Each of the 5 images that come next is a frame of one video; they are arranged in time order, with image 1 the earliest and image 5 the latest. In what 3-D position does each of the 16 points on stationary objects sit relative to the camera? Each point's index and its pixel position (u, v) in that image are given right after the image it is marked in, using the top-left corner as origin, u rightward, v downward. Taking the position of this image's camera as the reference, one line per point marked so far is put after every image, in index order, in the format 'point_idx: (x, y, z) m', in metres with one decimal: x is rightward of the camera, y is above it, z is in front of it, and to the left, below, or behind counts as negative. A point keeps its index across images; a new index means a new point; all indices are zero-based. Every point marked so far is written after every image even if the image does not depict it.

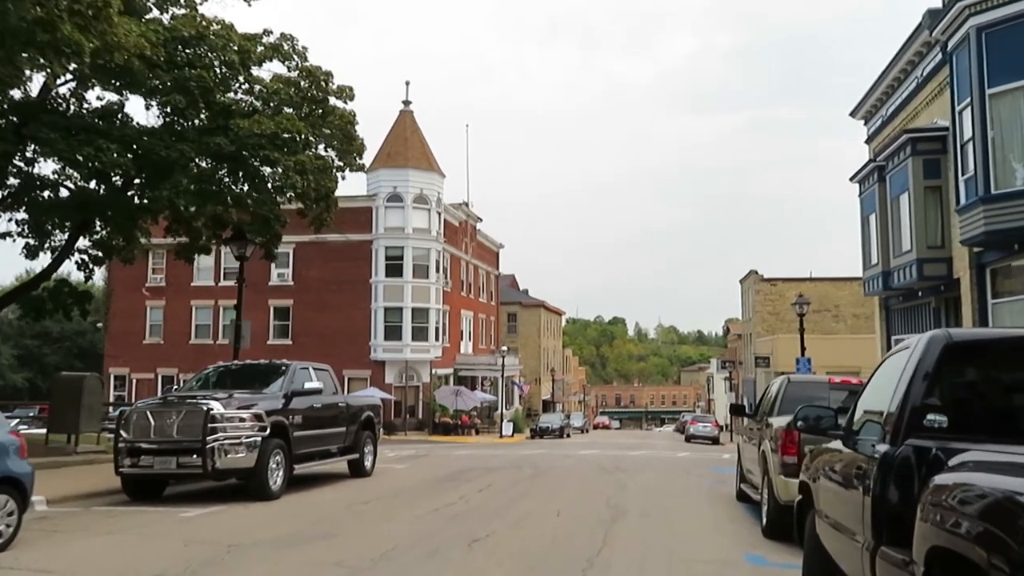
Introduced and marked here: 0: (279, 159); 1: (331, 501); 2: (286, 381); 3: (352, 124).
0: (-4.7, +2.6, +17.6) m
1: (-2.7, -3.1, +12.9) m
2: (-3.7, -1.5, +14.5) m
3: (-3.6, +3.8, +19.7) m
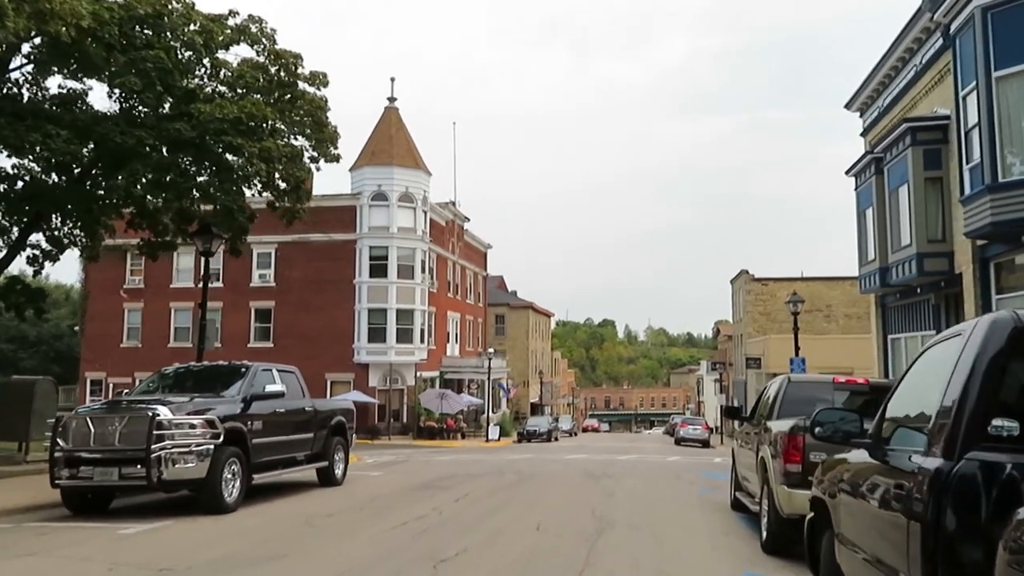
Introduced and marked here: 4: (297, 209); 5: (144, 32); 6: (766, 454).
0: (-5.1, +2.7, +16.5) m
1: (-3.0, -3.0, +11.8) m
2: (-4.1, -1.5, +13.4) m
3: (-4.0, +3.8, +18.7) m
4: (-4.7, +1.7, +19.2) m
5: (-6.8, +4.7, +16.2) m
6: (+3.0, -2.0, +10.3) m
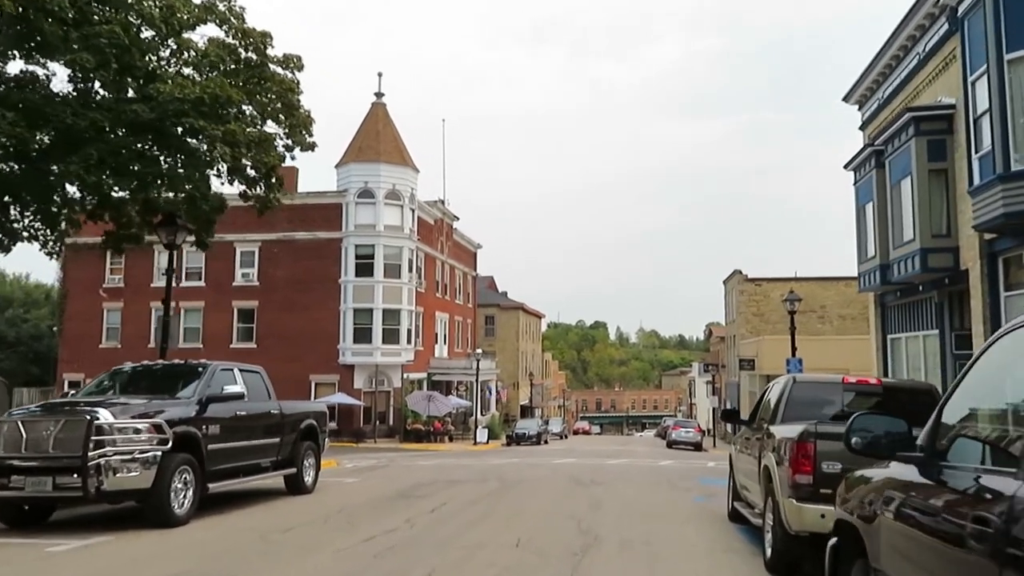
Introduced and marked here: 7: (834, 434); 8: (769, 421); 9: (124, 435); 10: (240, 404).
0: (-5.4, +2.8, +15.4) m
1: (-3.2, -2.9, +10.8) m
2: (-4.4, -1.4, +12.3) m
3: (-4.4, +3.9, +17.6) m
4: (-5.0, +1.8, +18.2) m
5: (-7.1, +4.8, +15.2) m
6: (+2.7, -1.9, +9.3) m
7: (+2.9, -1.3, +7.9) m
8: (+3.2, -1.6, +10.8) m
9: (-4.5, -1.7, +10.3) m
10: (-4.0, -1.7, +13.0) m
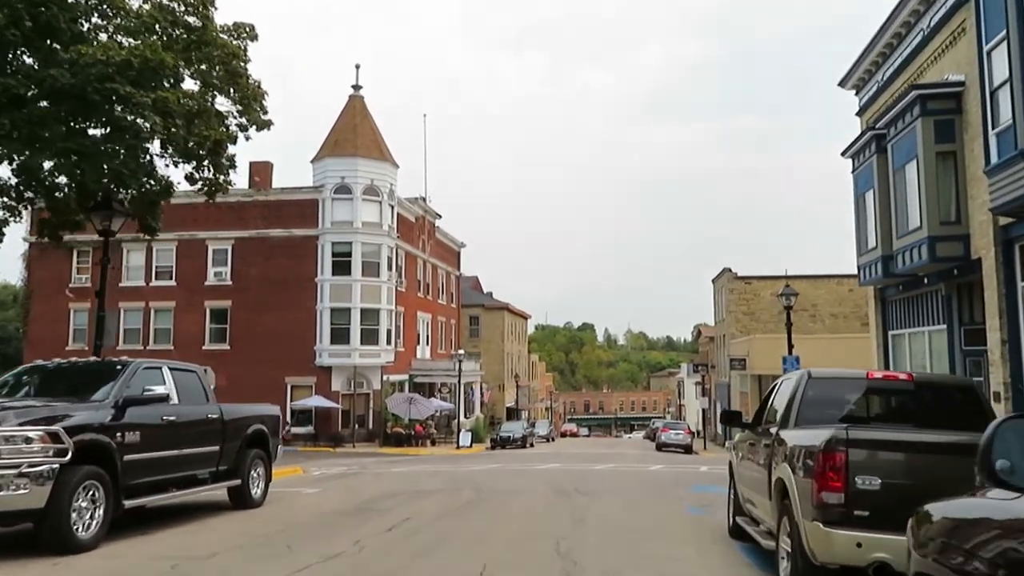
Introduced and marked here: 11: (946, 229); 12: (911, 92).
0: (-5.8, +3.0, +13.8) m
1: (-3.6, -2.7, +9.1) m
2: (-4.7, -1.2, +10.7) m
3: (-4.8, +4.1, +15.9) m
4: (-5.5, +2.0, +16.5) m
5: (-7.5, +5.0, +13.5) m
6: (+2.4, -1.6, +7.7) m
7: (+2.5, -1.1, +6.3) m
8: (+2.8, -1.4, +9.2) m
9: (-4.9, -1.5, +8.6) m
10: (-4.4, -1.5, +11.3) m
11: (+9.4, +1.3, +19.2) m
12: (+8.8, +4.3, +19.5) m
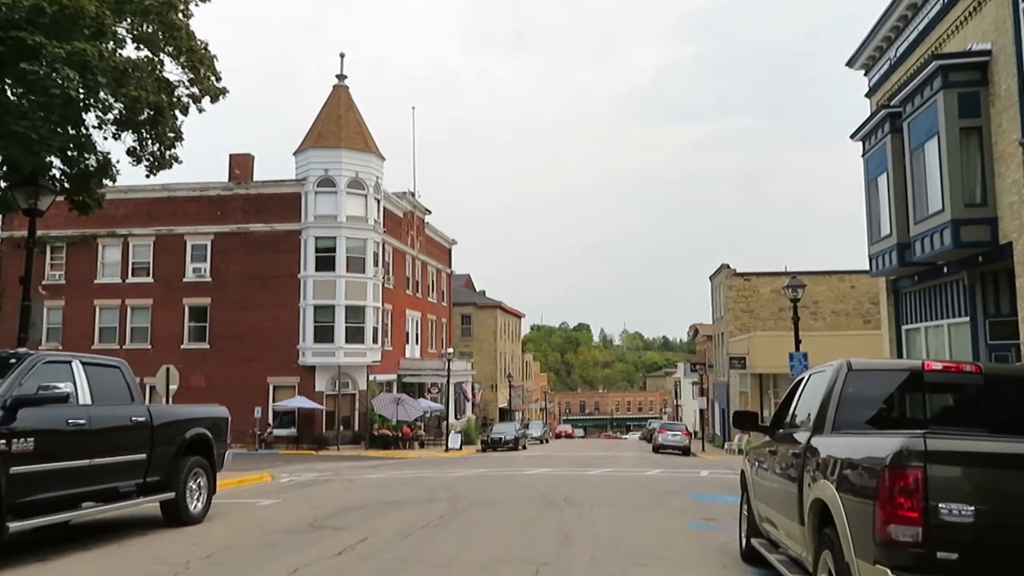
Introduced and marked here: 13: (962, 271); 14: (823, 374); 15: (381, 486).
0: (-6.2, +3.2, +12.0) m
1: (-3.9, -2.5, +7.3) m
2: (-5.0, -1.0, +8.9) m
3: (-5.2, +4.3, +14.2) m
4: (-5.8, +2.2, +14.7) m
5: (-7.9, +5.2, +11.7) m
6: (+2.1, -1.4, +6.0) m
7: (+2.3, -0.8, +4.5) m
8: (+2.5, -1.2, +7.5) m
9: (-5.2, -1.3, +6.8) m
10: (-4.7, -1.3, +9.5) m
11: (+9.1, +1.5, +17.5) m
12: (+8.5, +4.6, +17.8) m
13: (+9.6, +0.4, +18.7) m
14: (+2.7, -0.7, +7.7) m
15: (-2.8, -4.2, +18.7) m
